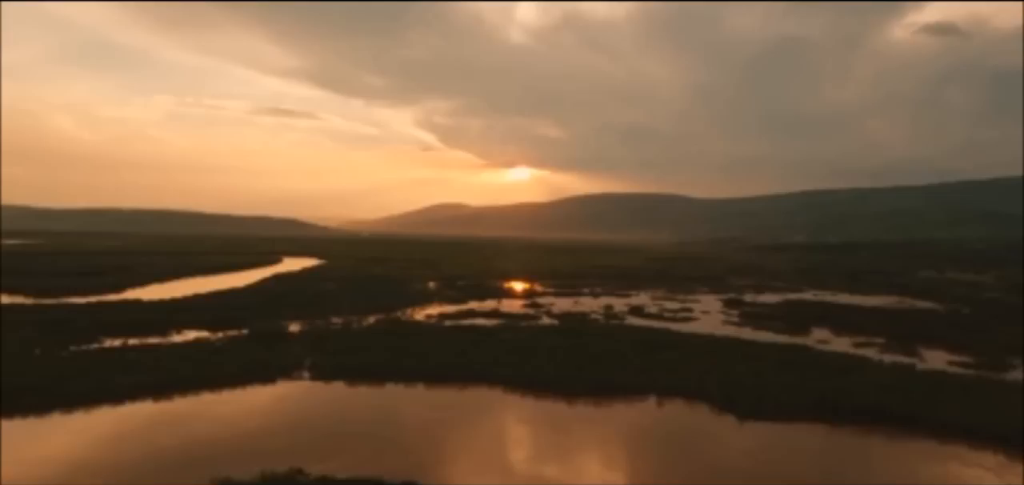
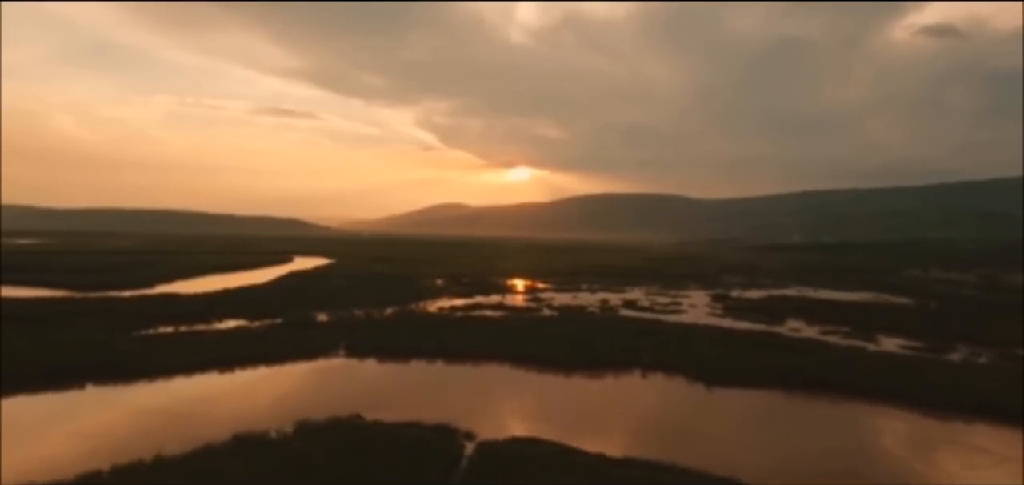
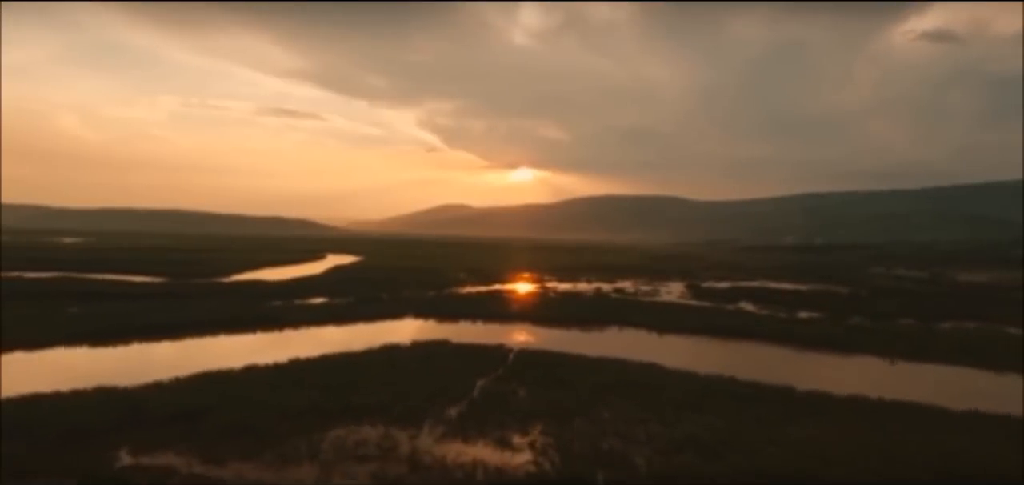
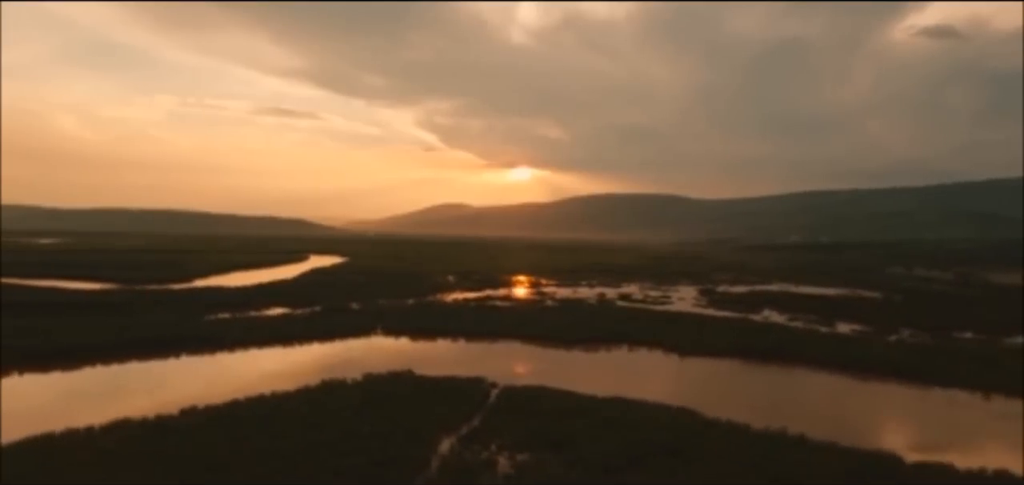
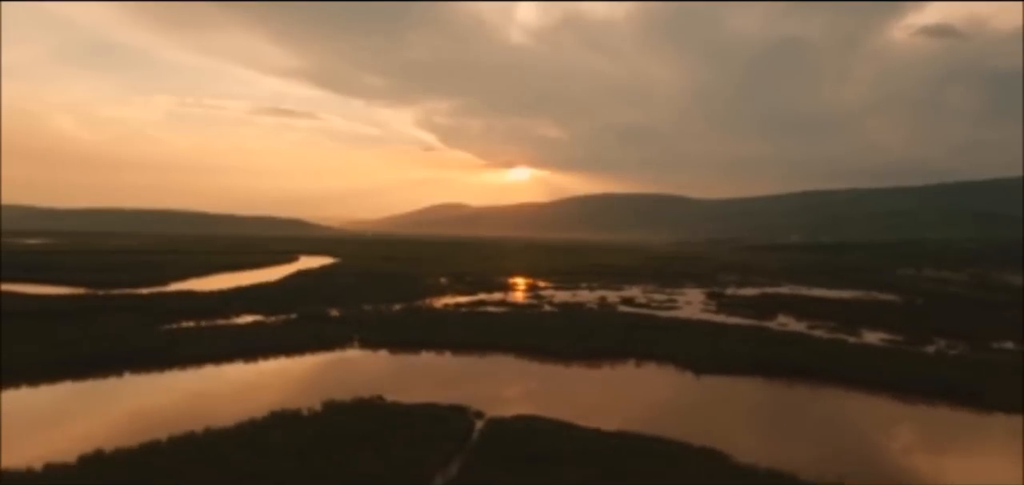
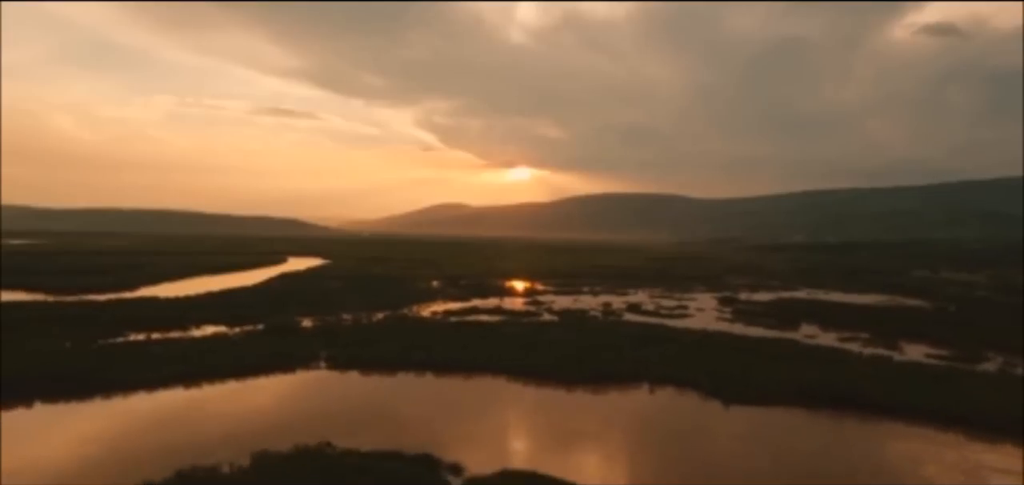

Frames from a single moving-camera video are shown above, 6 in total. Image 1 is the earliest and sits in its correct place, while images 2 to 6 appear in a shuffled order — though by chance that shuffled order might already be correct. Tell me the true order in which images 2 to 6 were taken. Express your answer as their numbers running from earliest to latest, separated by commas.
6, 2, 5, 4, 3
